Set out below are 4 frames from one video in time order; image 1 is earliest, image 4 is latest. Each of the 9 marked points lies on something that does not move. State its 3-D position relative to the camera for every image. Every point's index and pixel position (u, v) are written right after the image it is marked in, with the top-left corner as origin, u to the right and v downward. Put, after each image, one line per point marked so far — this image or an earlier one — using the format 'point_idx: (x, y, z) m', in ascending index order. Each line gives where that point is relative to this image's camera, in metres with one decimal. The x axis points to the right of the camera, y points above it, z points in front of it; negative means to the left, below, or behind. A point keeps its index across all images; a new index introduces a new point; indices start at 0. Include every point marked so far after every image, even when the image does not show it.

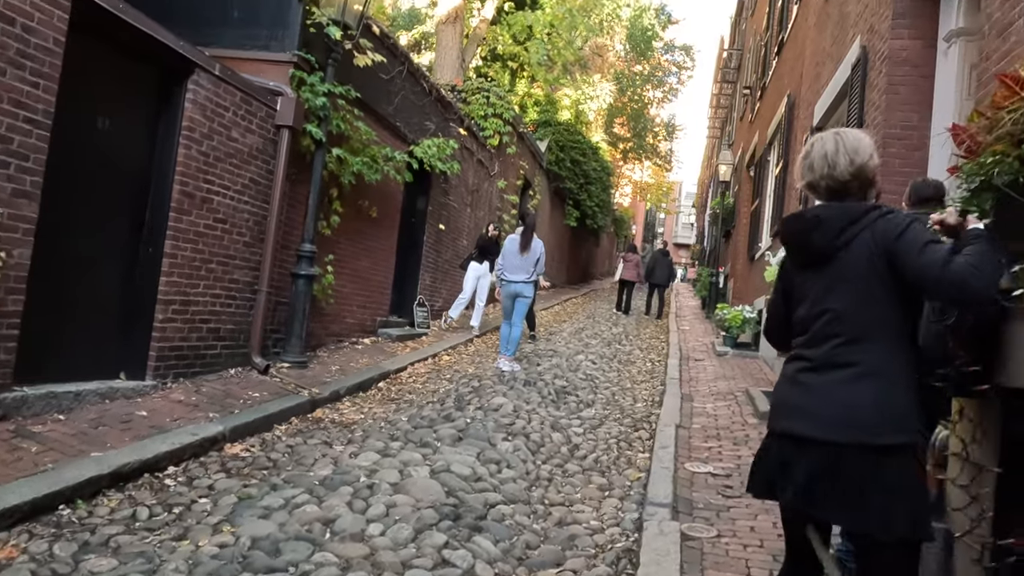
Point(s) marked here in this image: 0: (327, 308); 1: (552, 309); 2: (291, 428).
0: (-2.0, -0.2, +8.1) m
1: (+0.8, -0.5, +16.6) m
2: (-1.6, -1.0, +5.7) m
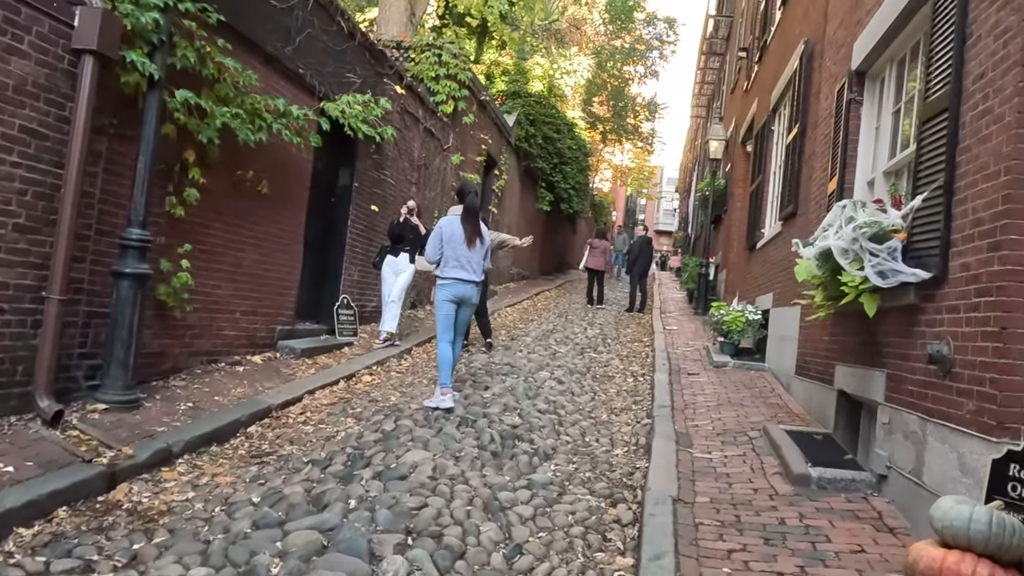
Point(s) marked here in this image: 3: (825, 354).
0: (-2.5, -0.2, +5.9) m
1: (+0.1, -0.3, +14.4) m
2: (-2.1, -1.1, +3.4) m
3: (+2.5, -0.5, +6.2) m
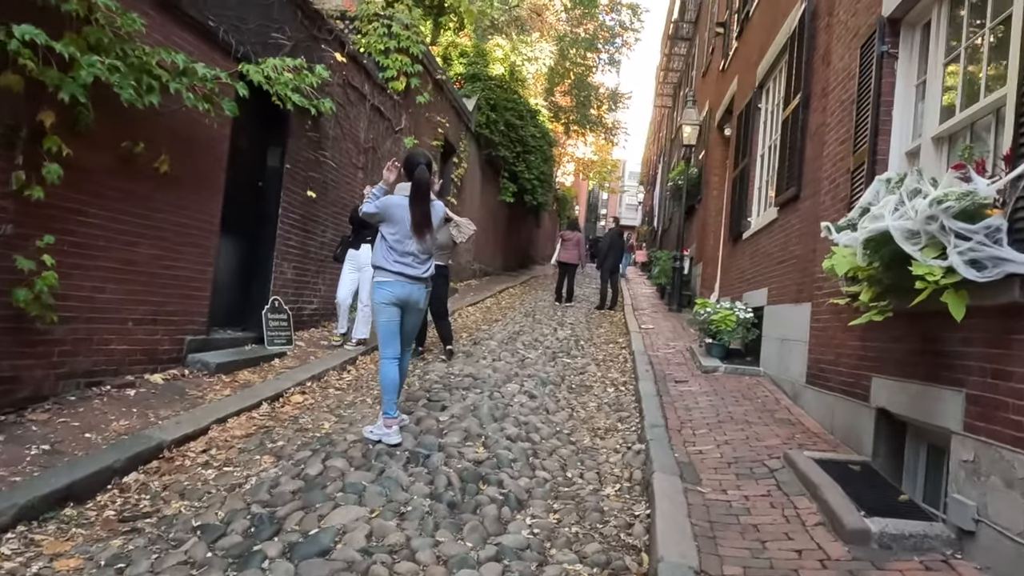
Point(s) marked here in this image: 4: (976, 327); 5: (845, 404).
0: (-2.7, -0.2, +4.6) m
1: (-0.5, -0.3, +13.2) m
2: (-2.2, -1.1, +2.1) m
3: (+2.3, -0.5, +5.1) m
4: (+2.1, -0.2, +3.5) m
5: (+2.3, -0.8, +5.2) m
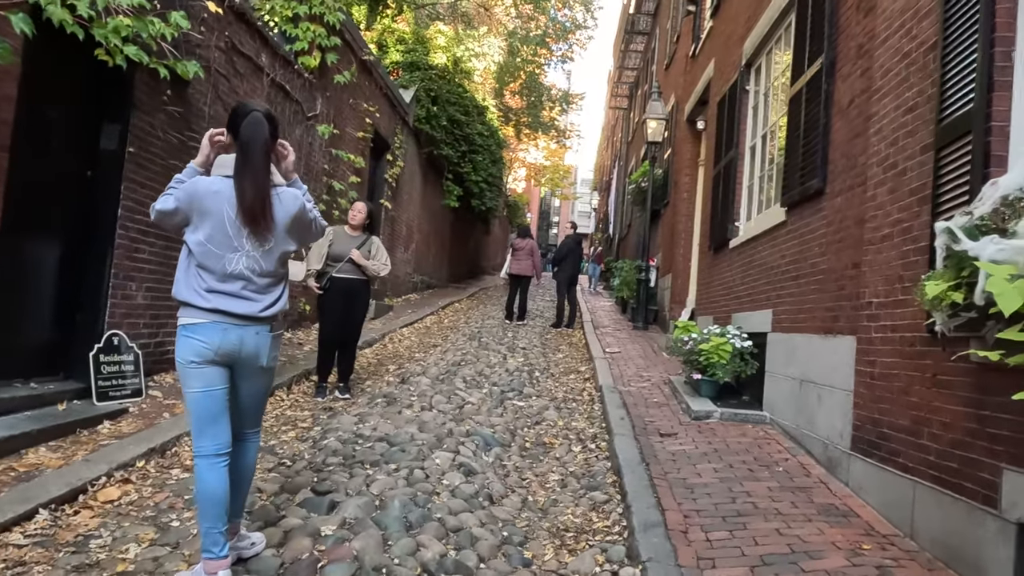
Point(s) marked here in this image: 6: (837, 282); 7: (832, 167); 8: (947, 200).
0: (-3.0, -0.4, +2.5) m
1: (-1.4, -0.5, +11.2) m
2: (-2.3, -1.3, +0.1) m
3: (+1.9, -0.7, +3.3) m
4: (+1.8, -0.3, +1.7) m
5: (+1.9, -0.9, +3.4) m
6: (+2.1, 0.0, +4.9) m
7: (+2.2, +0.8, +5.3) m
8: (+2.0, +0.4, +3.5) m
